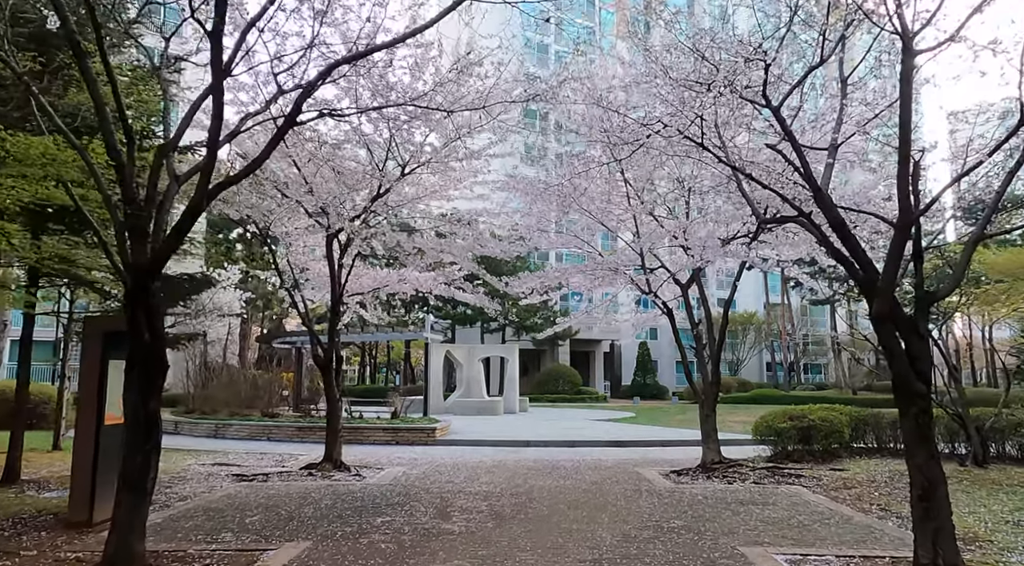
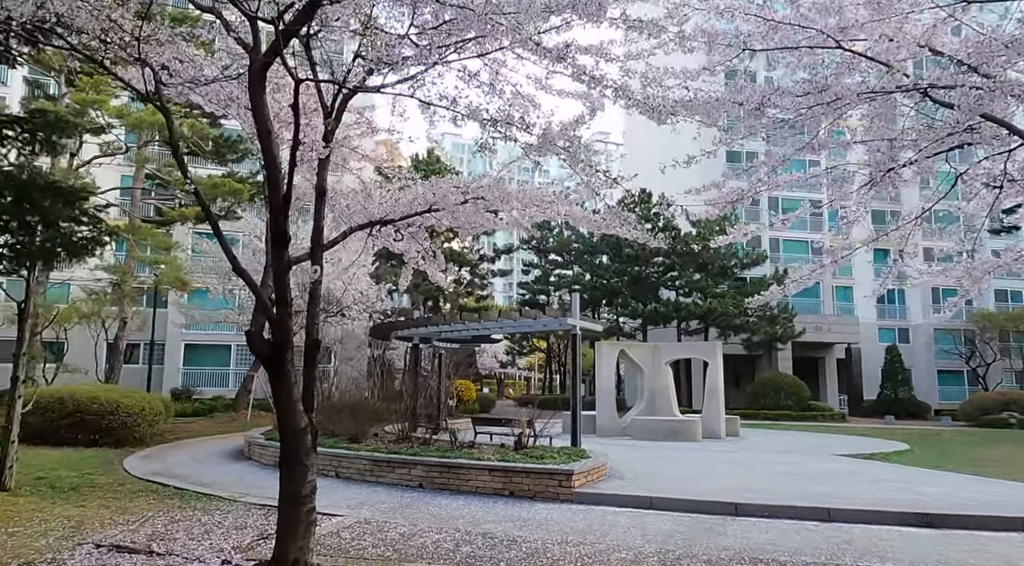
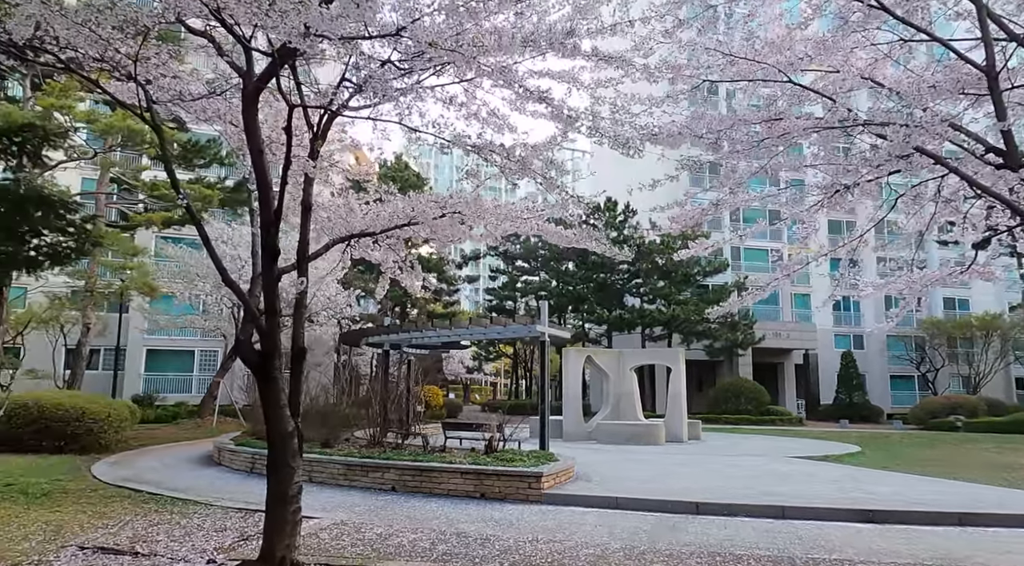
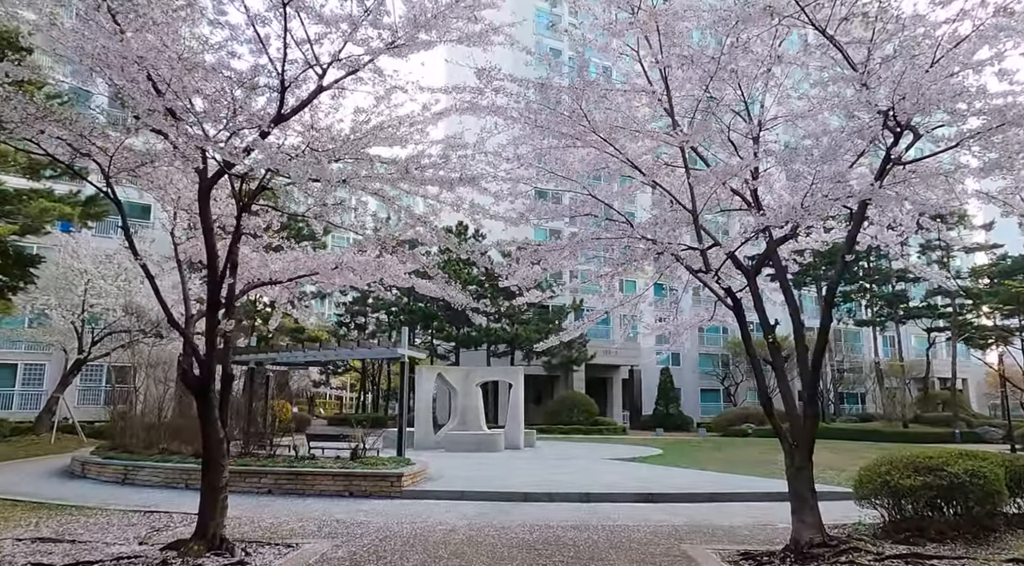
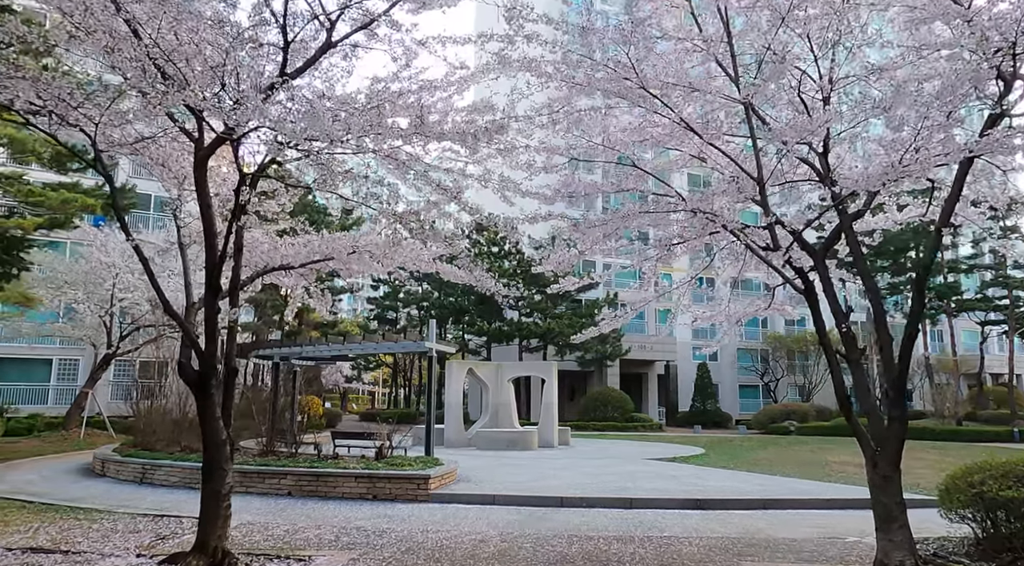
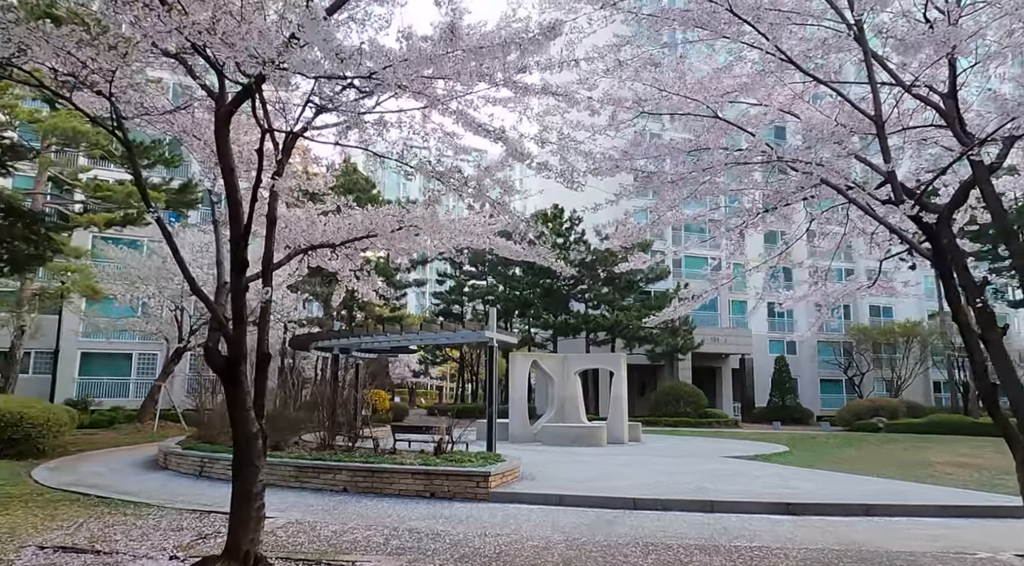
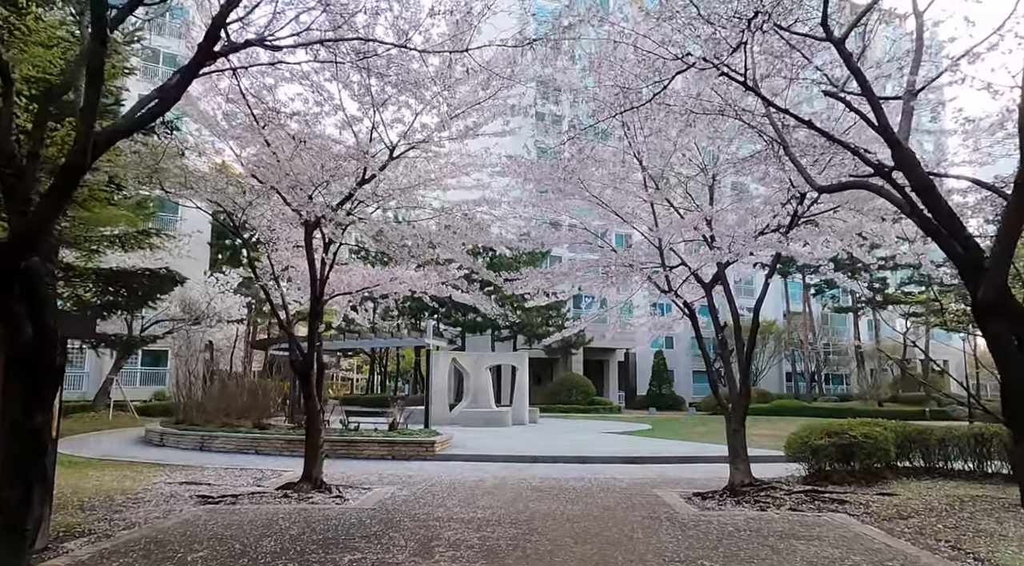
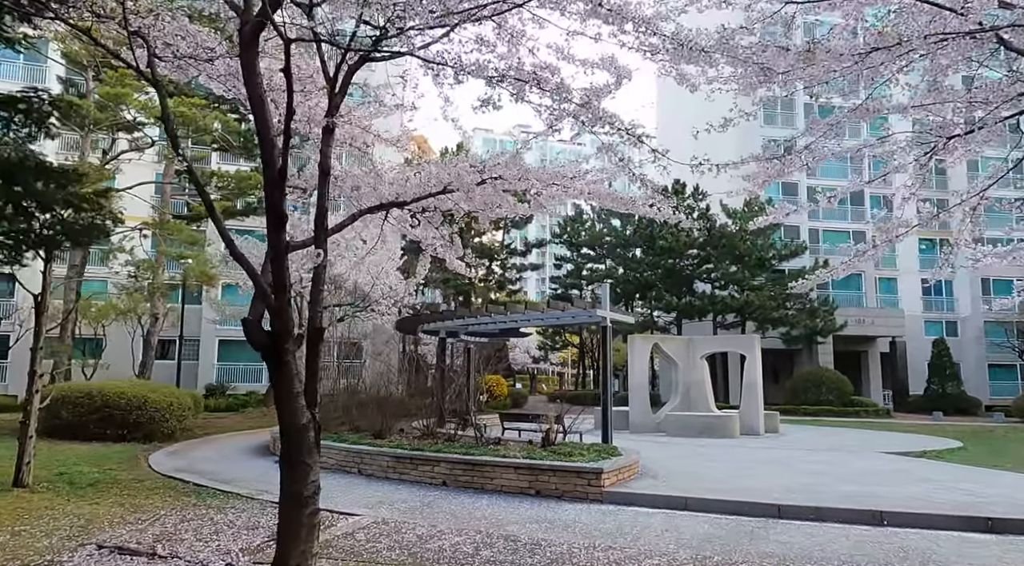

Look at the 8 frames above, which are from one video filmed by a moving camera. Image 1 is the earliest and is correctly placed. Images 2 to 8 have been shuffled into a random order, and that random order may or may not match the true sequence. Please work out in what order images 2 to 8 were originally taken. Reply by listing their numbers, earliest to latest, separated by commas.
7, 4, 5, 6, 3, 2, 8
